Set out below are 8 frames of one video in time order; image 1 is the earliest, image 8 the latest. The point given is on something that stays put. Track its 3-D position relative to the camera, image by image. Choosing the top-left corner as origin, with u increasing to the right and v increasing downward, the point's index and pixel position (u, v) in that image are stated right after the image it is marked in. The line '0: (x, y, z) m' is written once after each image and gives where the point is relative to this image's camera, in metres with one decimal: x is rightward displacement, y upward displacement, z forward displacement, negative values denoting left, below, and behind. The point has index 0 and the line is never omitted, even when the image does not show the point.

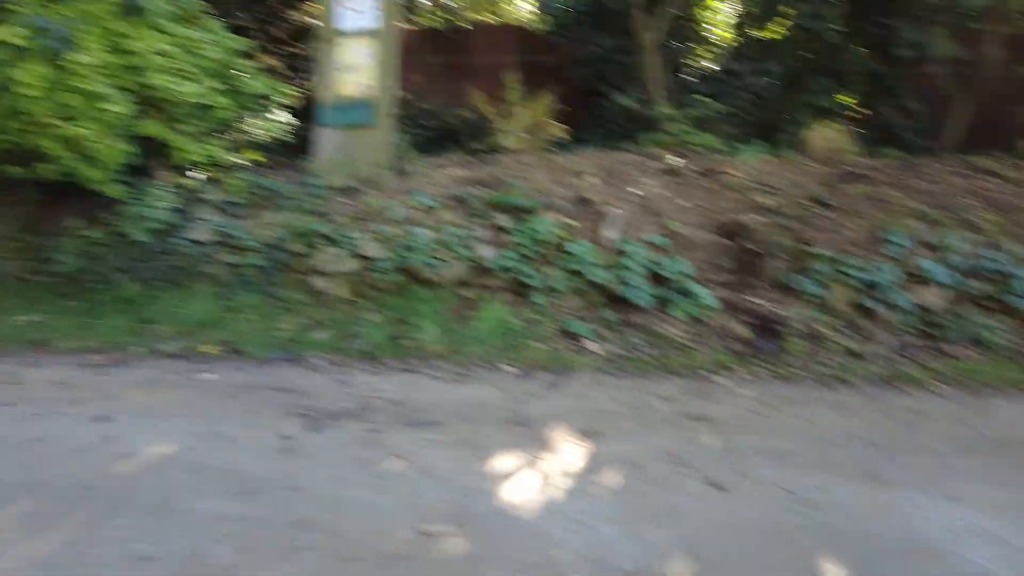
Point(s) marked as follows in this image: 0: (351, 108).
0: (-1.6, +1.8, +6.5) m
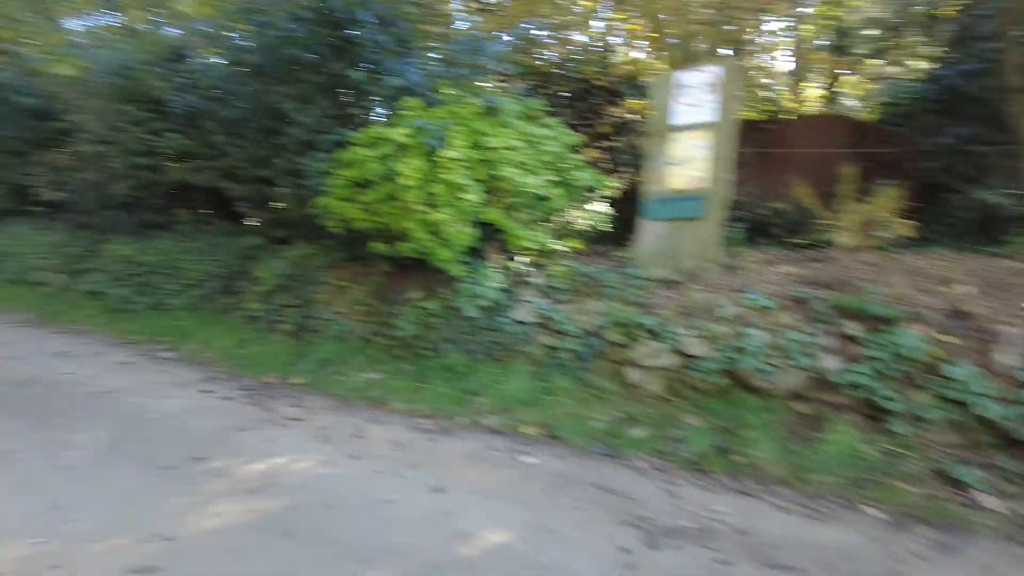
0: (+1.7, +0.8, +6.4) m
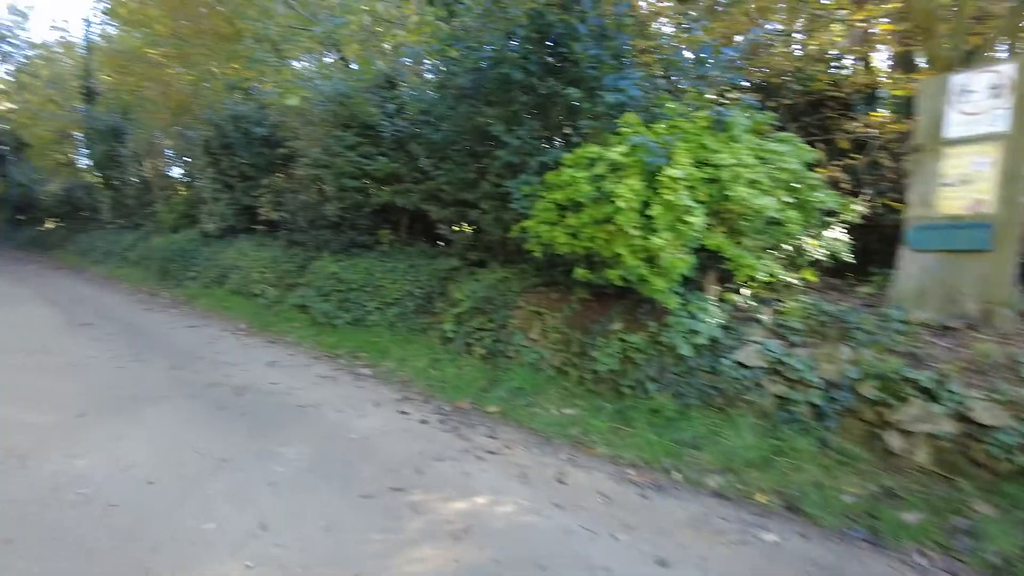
0: (+3.5, +0.5, +5.2) m
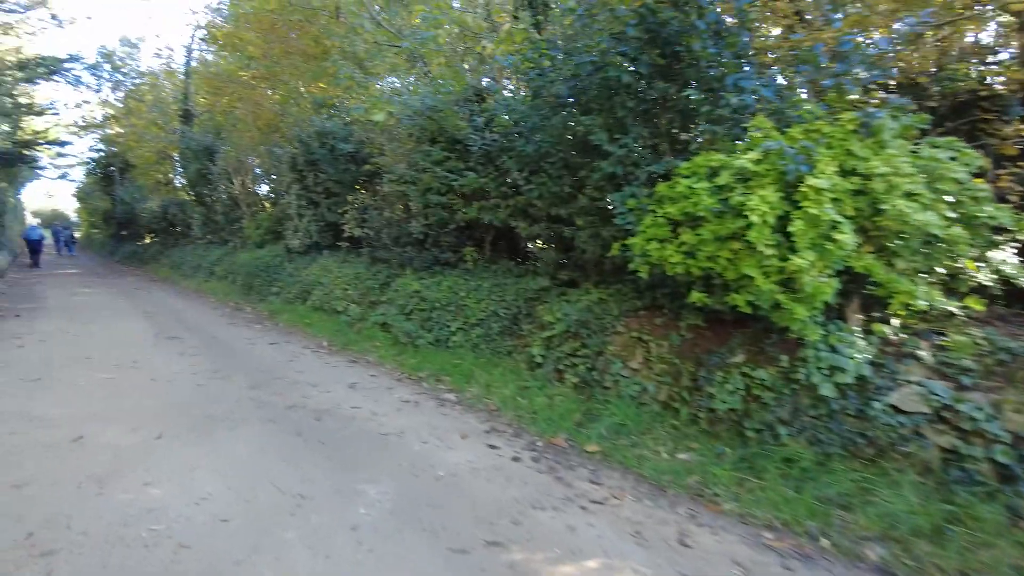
0: (+4.3, +0.2, +4.2) m
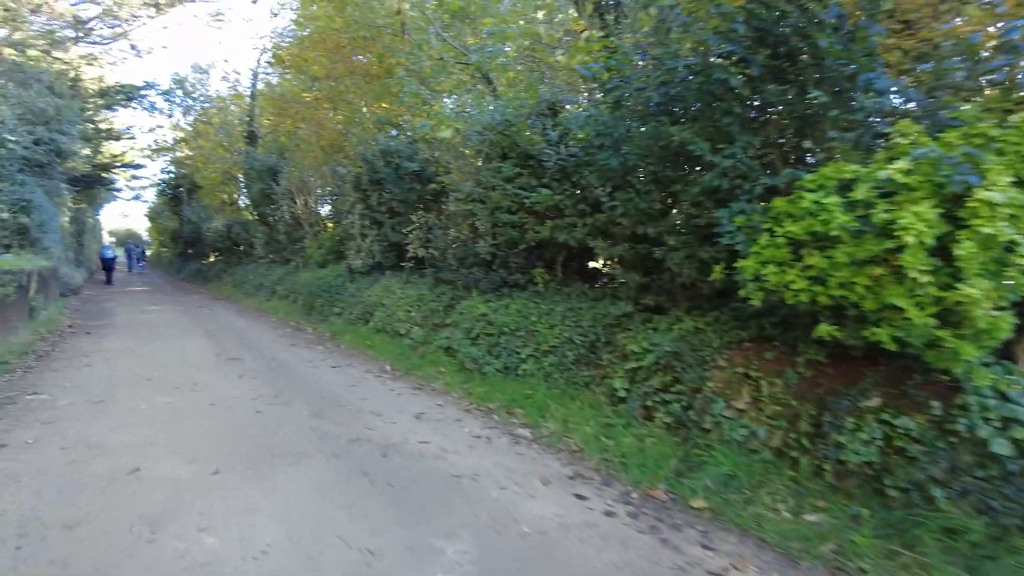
0: (+4.9, 0.0, +3.2) m
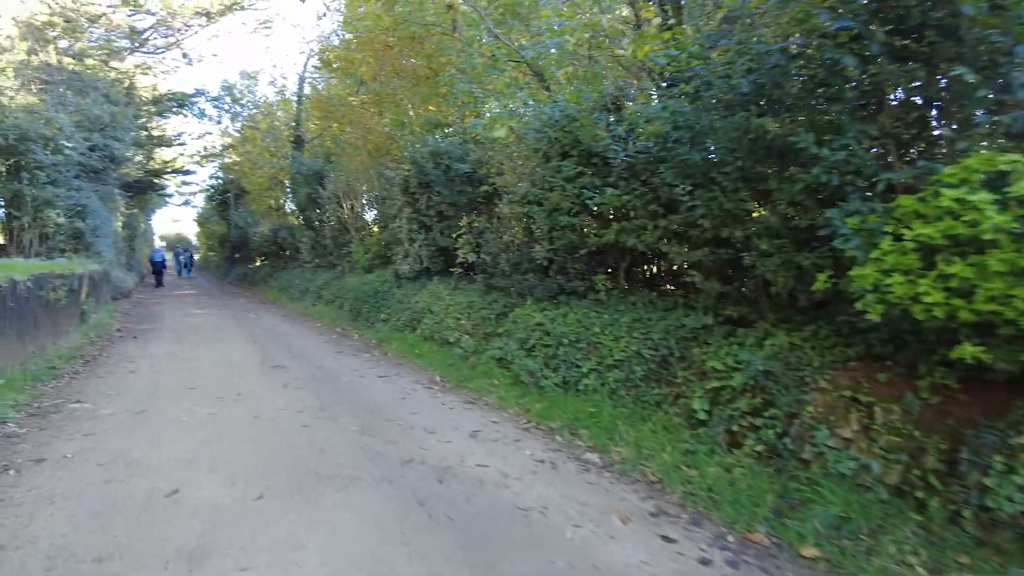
0: (+5.3, -0.1, +2.3) m
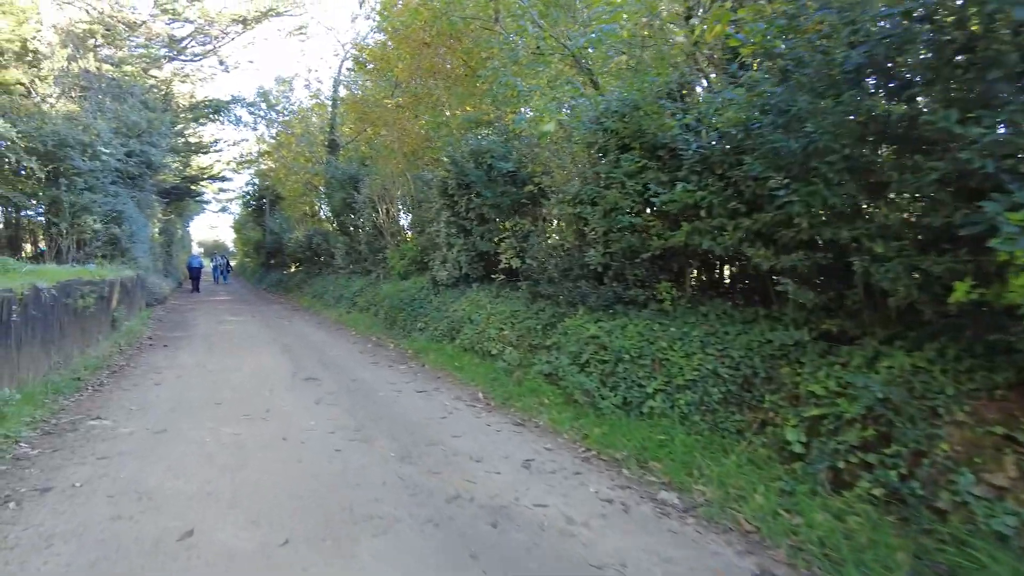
0: (+5.6, -0.1, +1.2) m
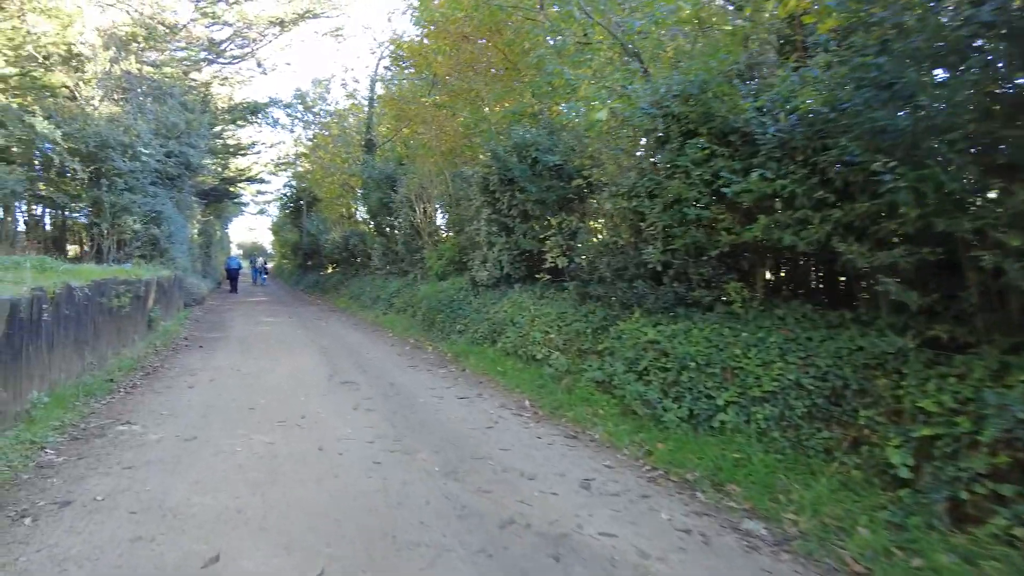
0: (+5.9, -0.1, +0.3) m
